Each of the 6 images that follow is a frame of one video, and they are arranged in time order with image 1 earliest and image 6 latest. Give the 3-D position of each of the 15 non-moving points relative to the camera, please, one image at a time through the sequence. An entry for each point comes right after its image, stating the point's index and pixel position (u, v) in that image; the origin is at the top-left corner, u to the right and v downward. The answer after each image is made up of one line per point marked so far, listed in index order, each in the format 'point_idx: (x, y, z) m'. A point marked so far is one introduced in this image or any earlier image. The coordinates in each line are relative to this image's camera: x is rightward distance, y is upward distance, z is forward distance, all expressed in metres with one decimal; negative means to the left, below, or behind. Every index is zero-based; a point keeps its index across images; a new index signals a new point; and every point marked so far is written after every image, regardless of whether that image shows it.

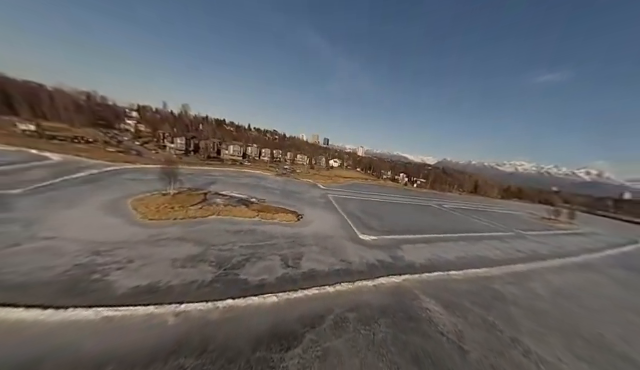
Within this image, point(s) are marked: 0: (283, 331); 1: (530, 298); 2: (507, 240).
0: (-1.0, -4.0, +4.8) m
1: (+10.2, -5.4, +8.3) m
2: (+19.7, -5.6, +18.3) m
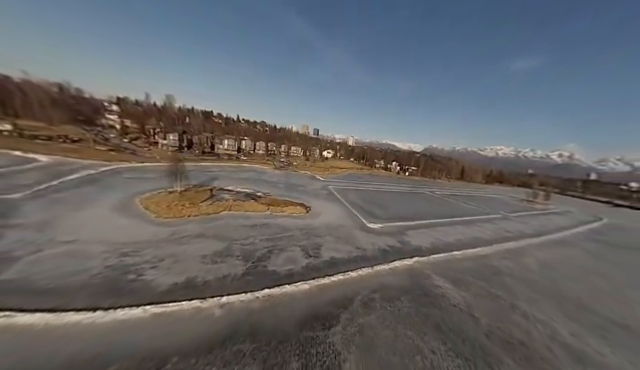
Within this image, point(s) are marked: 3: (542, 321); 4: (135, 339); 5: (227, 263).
0: (+0.1, -3.9, +5.3) m
1: (+11.0, -4.7, +9.4) m
2: (+20.1, -4.0, +19.8) m
3: (+7.7, -4.7, +6.0) m
4: (-4.2, -3.6, +4.0) m
5: (-3.6, -3.1, +6.8) m
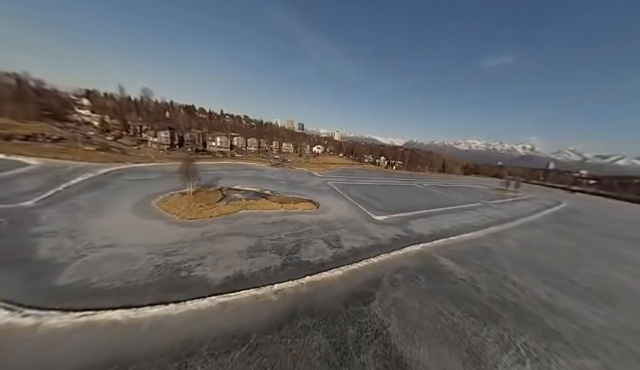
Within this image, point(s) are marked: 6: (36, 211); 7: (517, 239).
0: (+1.4, -3.9, +6.3) m
1: (+12.1, -4.2, +11.2) m
2: (+20.3, -3.1, +22.2) m
3: (+9.0, -4.5, +7.5) m
4: (-2.8, -3.7, +4.7) m
5: (-2.4, -3.1, +7.5) m
6: (-13.2, -1.2, +8.1) m
7: (+15.2, -4.2, +13.4) m
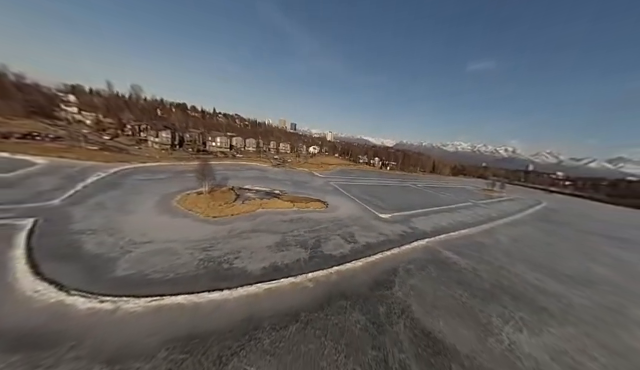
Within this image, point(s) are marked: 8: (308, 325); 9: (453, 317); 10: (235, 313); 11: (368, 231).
0: (+2.5, -3.9, +7.2) m
1: (+12.9, -4.3, +12.5) m
2: (+20.6, -3.1, +23.9) m
3: (+10.1, -4.5, +8.8) m
4: (-1.6, -3.7, +5.4) m
5: (-1.3, -3.1, +8.2) m
6: (-12.2, -1.2, +8.4) m
7: (+16.0, -4.3, +14.9) m
8: (-0.4, -3.9, +4.9) m
9: (+4.4, -4.4, +5.8) m
10: (-2.4, -3.7, +5.0) m
11: (+3.1, -3.0, +11.4) m
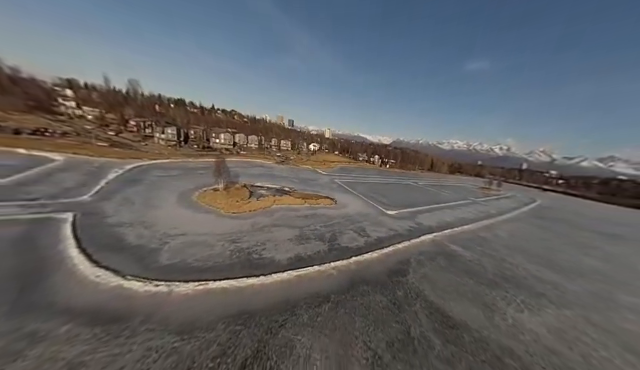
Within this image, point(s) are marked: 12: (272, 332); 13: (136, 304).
0: (+3.4, -3.8, +7.9) m
1: (+13.7, -4.1, +13.4) m
2: (+21.3, -2.8, +24.9) m
3: (+10.9, -4.4, +9.6) m
4: (-0.7, -3.6, +6.0) m
5: (-0.4, -3.0, +8.8) m
6: (-11.3, -1.0, +8.8) m
7: (+16.8, -4.1, +15.8) m
8: (+0.6, -3.8, +5.6) m
9: (+5.3, -4.3, +6.5) m
10: (-1.5, -3.6, +5.6) m
11: (+4.0, -2.8, +12.0) m
12: (-1.2, -3.7, +4.4) m
13: (-5.0, -3.2, +4.7) m
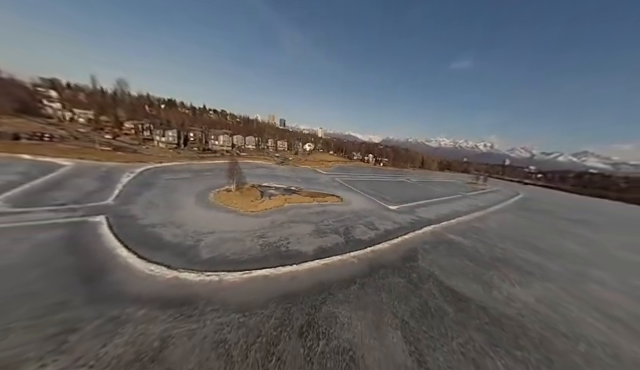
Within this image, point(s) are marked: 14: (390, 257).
0: (+4.4, -3.6, +8.9) m
1: (+14.5, -3.7, +14.8) m
2: (+21.5, -2.2, +26.6) m
3: (+11.9, -4.0, +10.9) m
4: (+0.4, -3.5, +6.8) m
5: (+0.5, -2.9, +9.7) m
6: (-10.4, -1.2, +9.2) m
7: (+17.4, -3.6, +17.3) m
8: (+1.7, -3.7, +6.5) m
9: (+6.4, -4.1, +7.6) m
10: (-0.4, -3.5, +6.4) m
11: (+4.7, -2.7, +13.1) m
12: (-0.1, -3.7, +5.2) m
13: (-3.9, -3.3, +5.4) m
14: (+3.4, -3.6, +8.5) m
